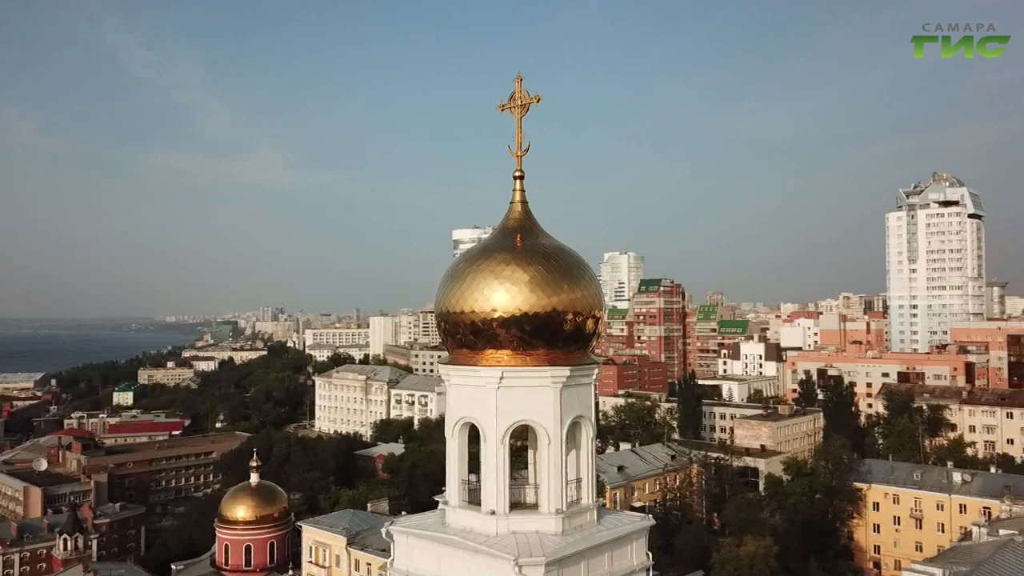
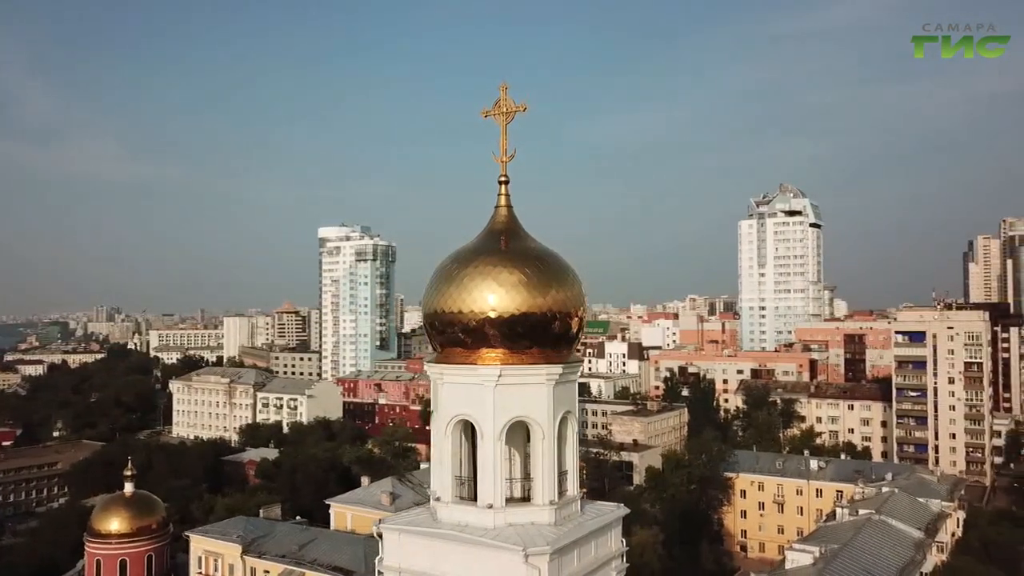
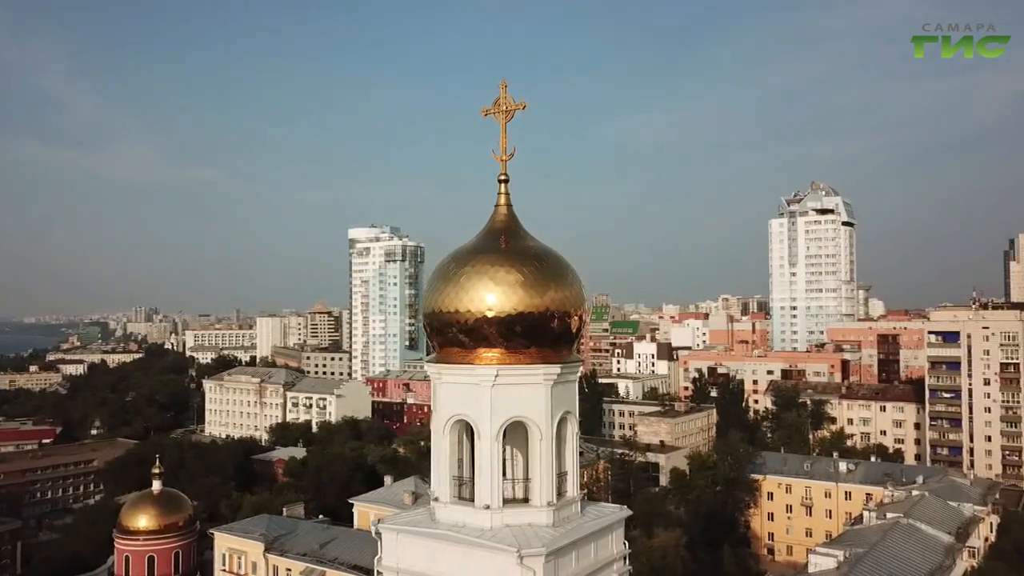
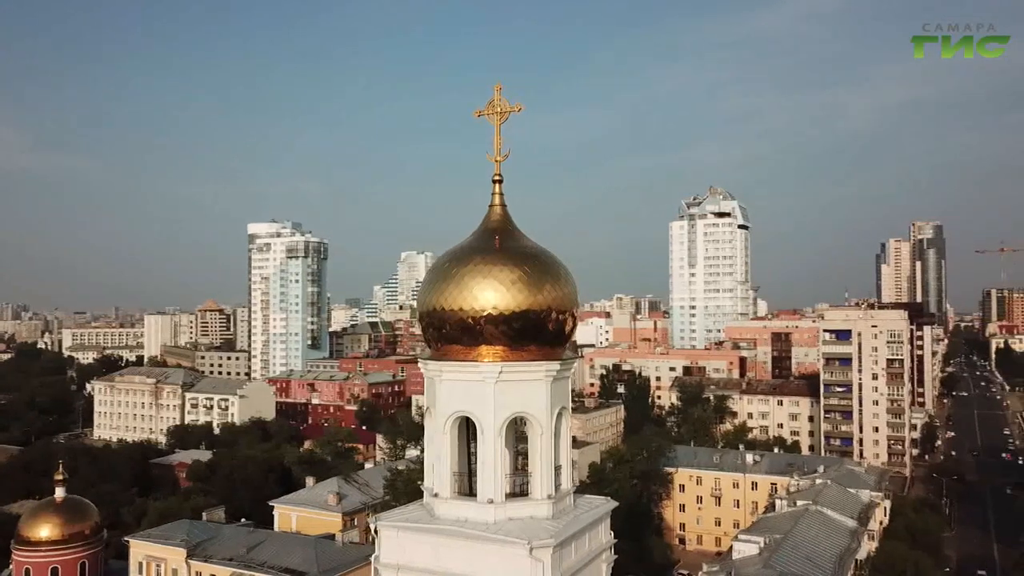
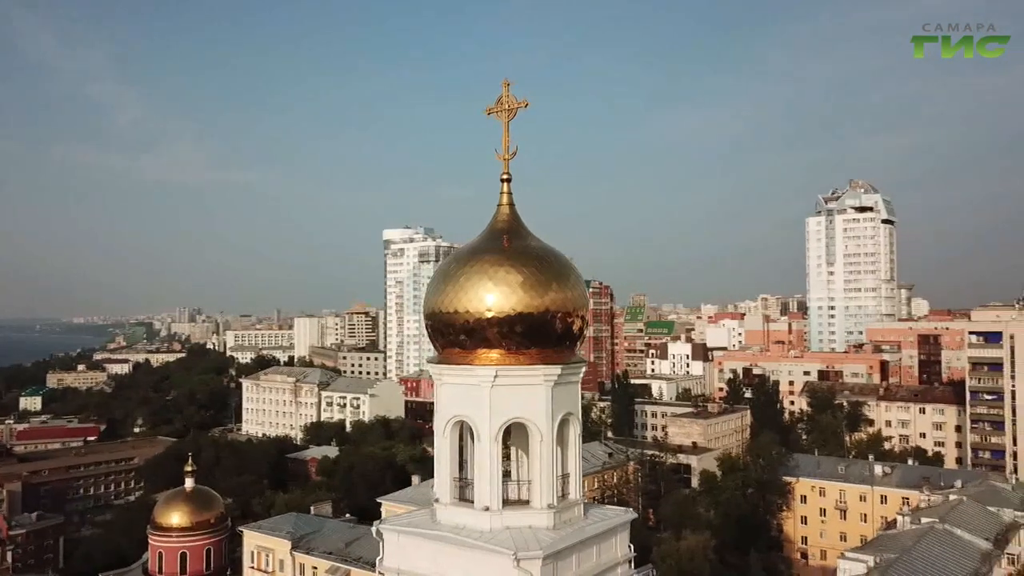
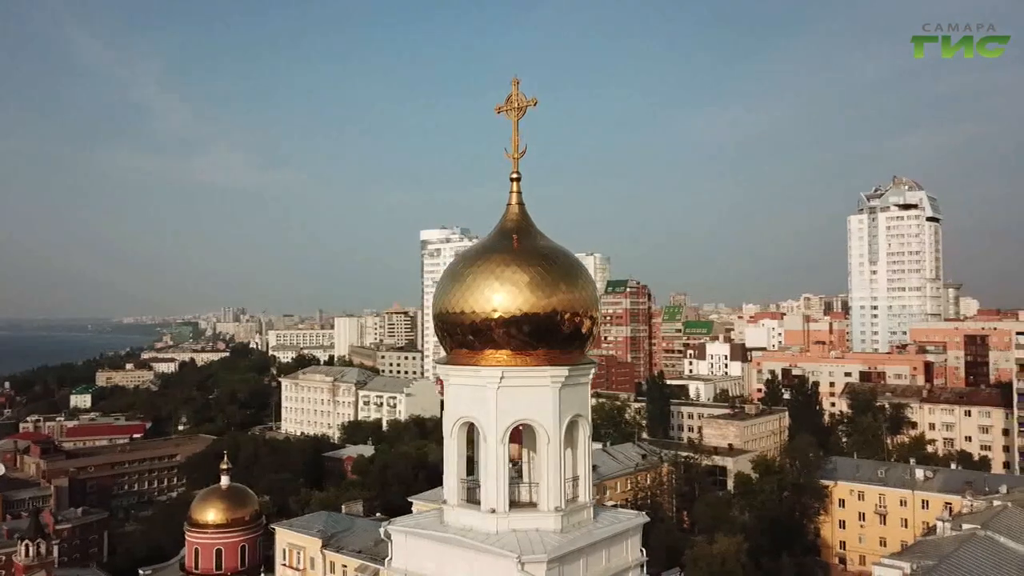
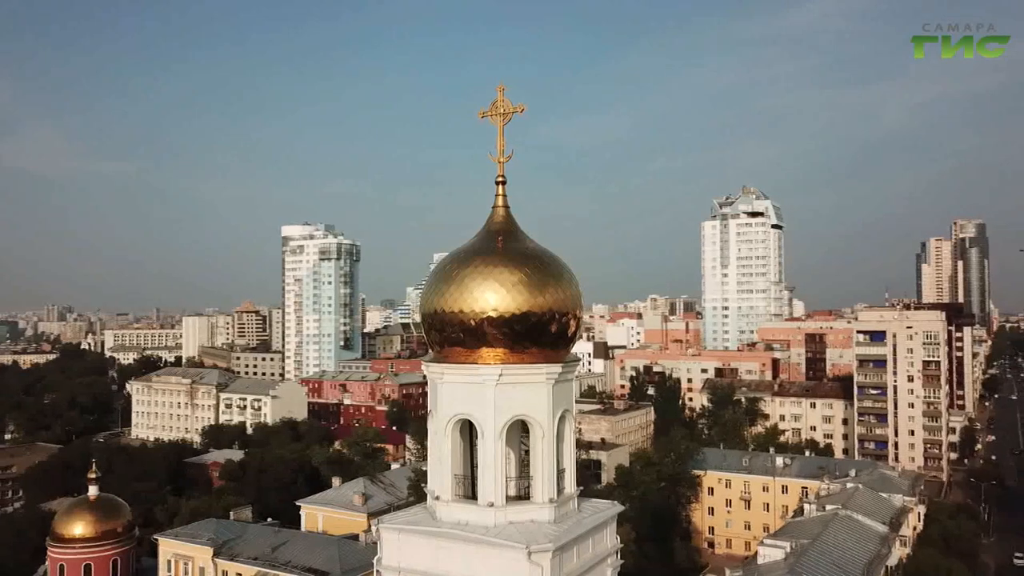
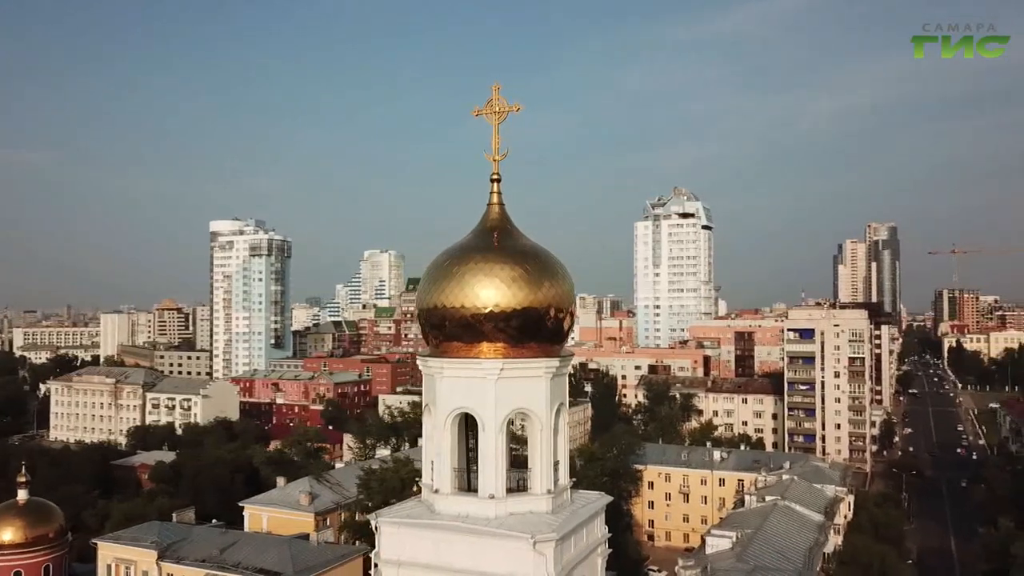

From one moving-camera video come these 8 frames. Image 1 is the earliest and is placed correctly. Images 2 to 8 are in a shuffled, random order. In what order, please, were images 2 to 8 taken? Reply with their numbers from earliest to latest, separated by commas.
6, 5, 3, 2, 7, 4, 8
